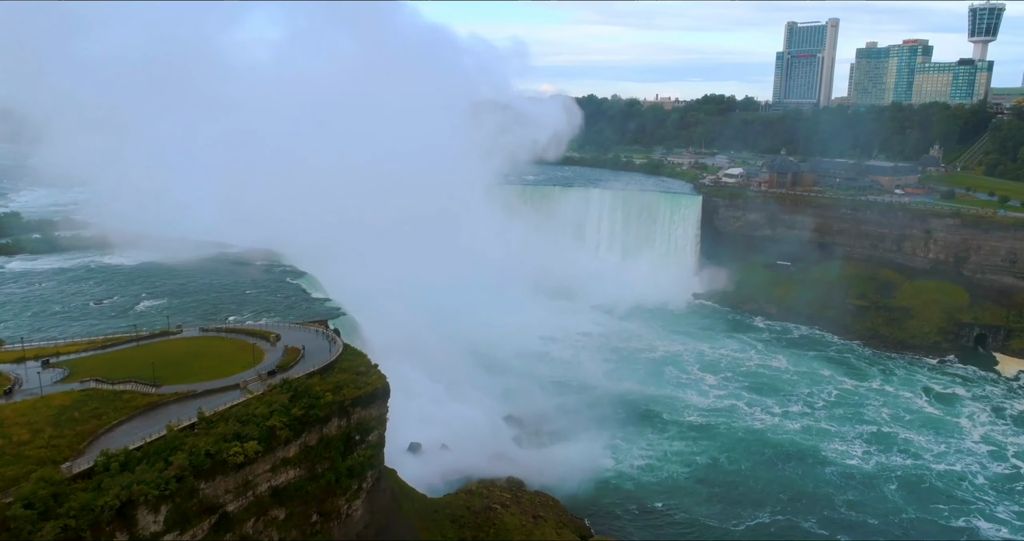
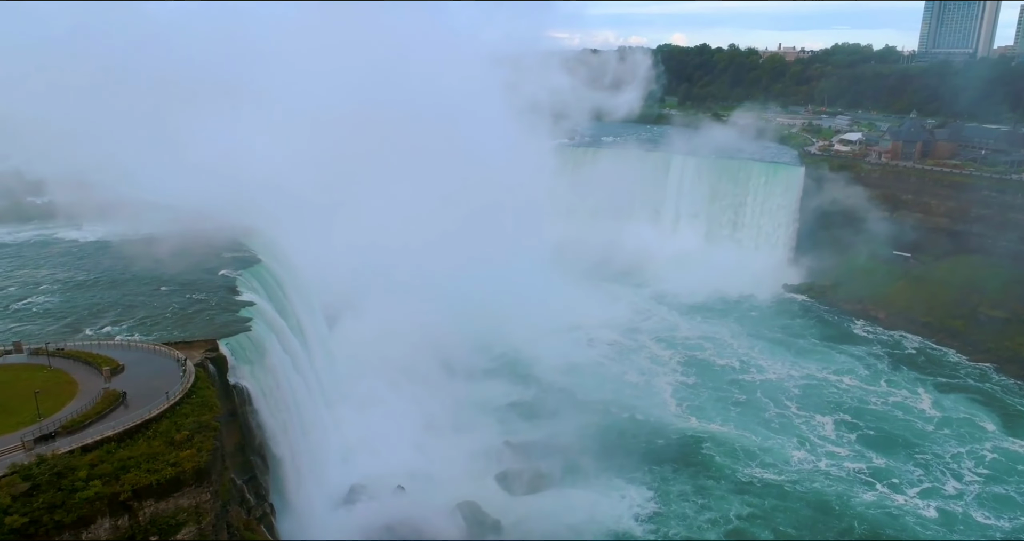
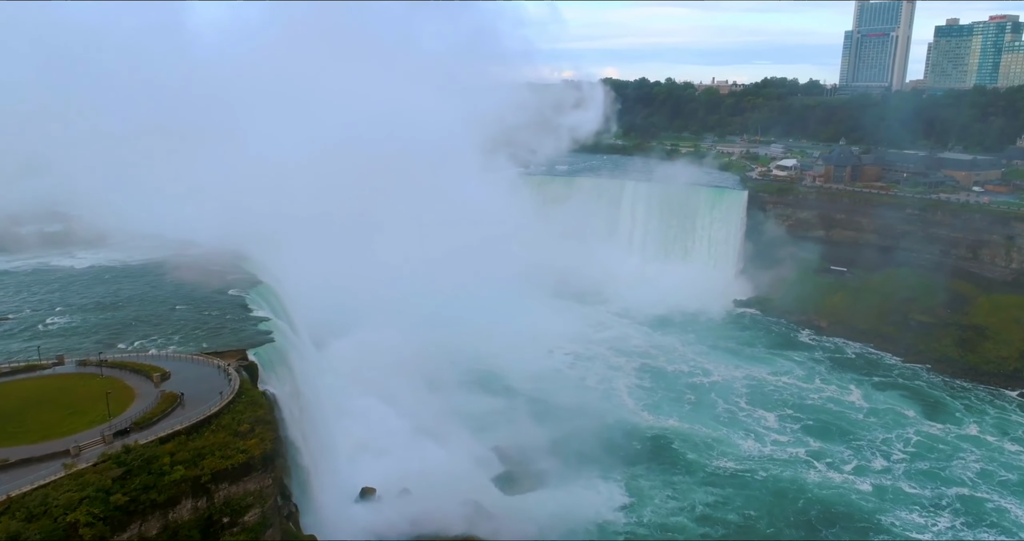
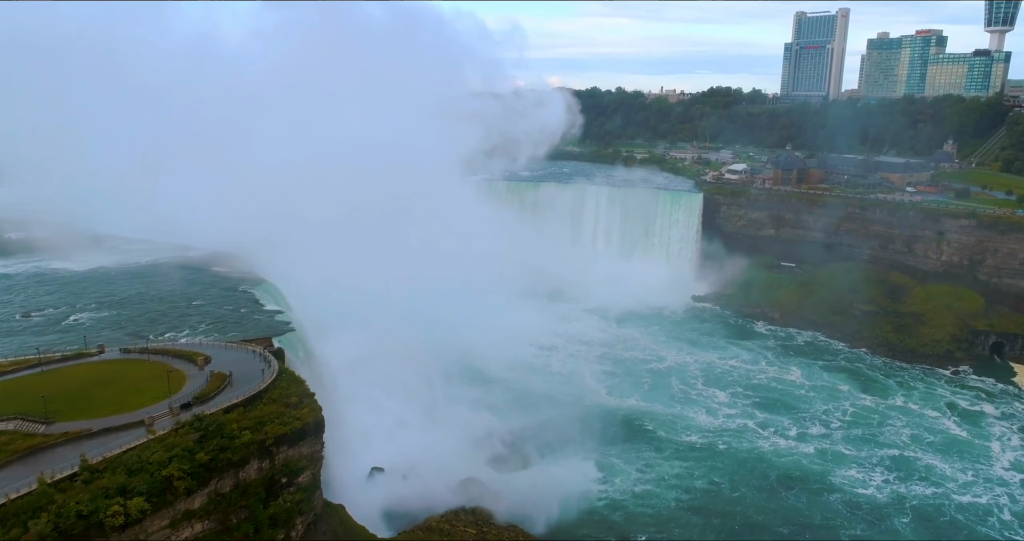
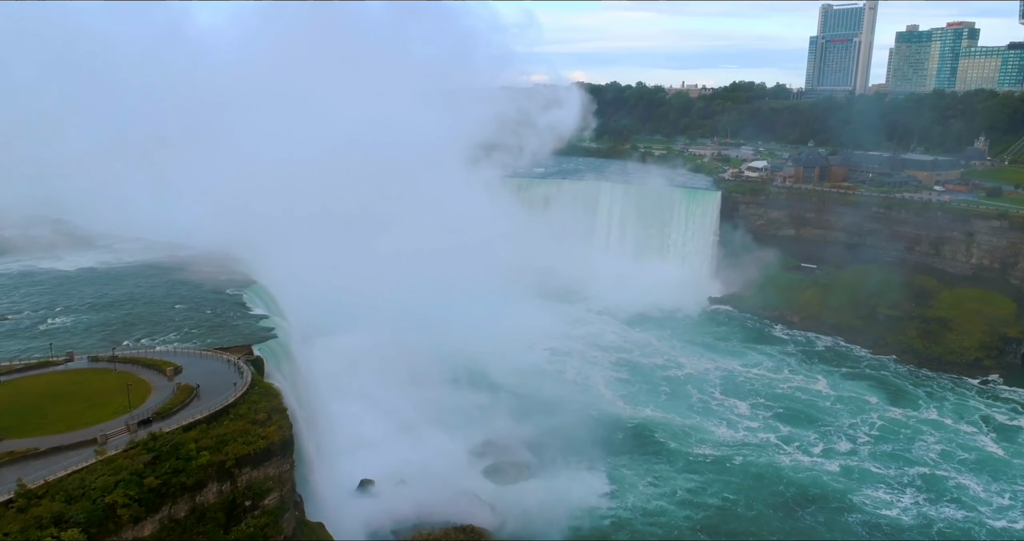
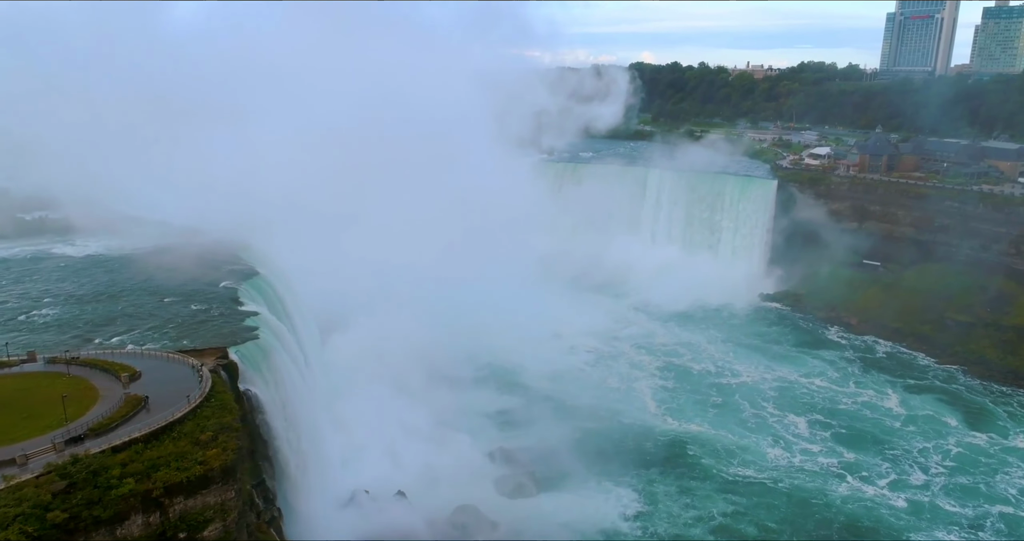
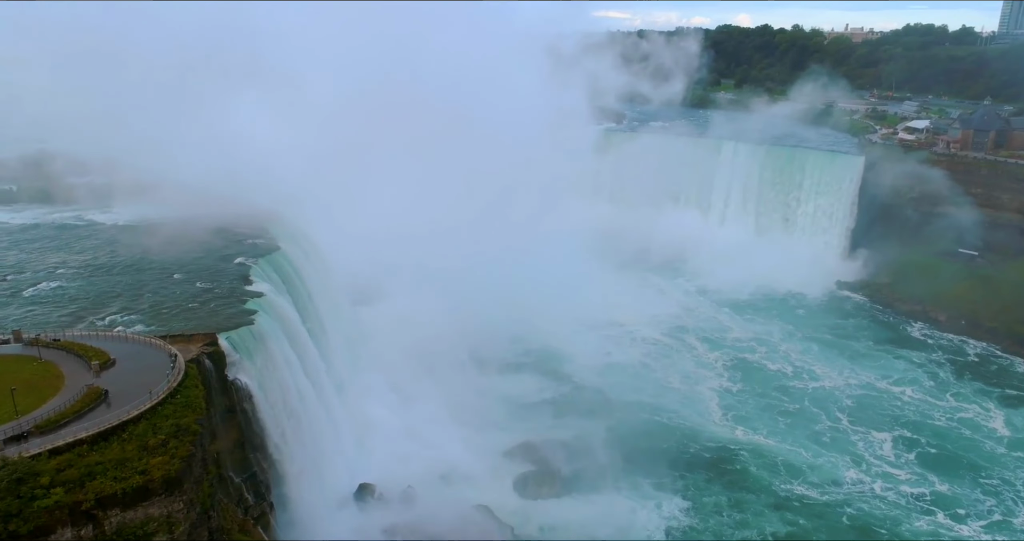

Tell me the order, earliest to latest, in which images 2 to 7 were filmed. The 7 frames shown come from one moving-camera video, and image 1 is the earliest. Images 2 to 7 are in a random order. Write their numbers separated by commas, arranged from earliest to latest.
4, 5, 3, 6, 2, 7
